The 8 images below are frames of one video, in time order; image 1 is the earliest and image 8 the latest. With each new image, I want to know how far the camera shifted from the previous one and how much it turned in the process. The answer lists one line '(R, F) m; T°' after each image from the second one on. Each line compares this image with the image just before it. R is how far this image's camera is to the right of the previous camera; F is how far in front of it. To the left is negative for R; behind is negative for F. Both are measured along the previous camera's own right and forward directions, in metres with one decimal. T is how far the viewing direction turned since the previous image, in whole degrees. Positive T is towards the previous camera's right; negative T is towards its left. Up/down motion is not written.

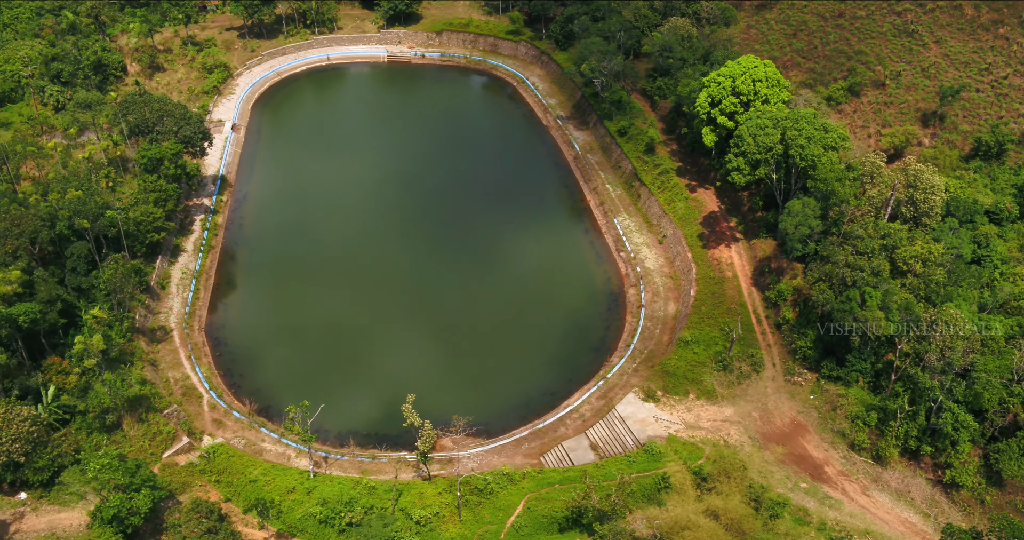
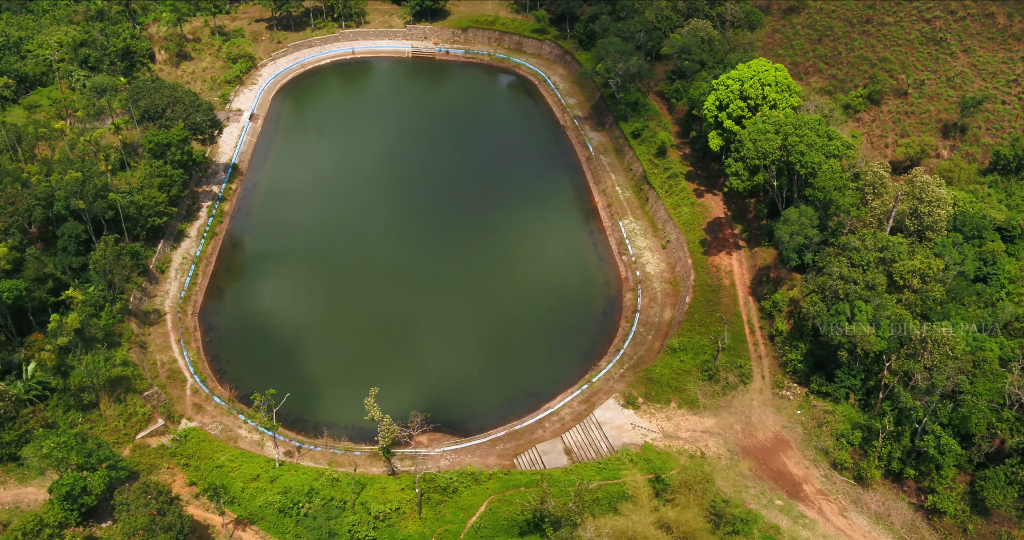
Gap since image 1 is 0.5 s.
(+3.9, +0.8) m; -3°
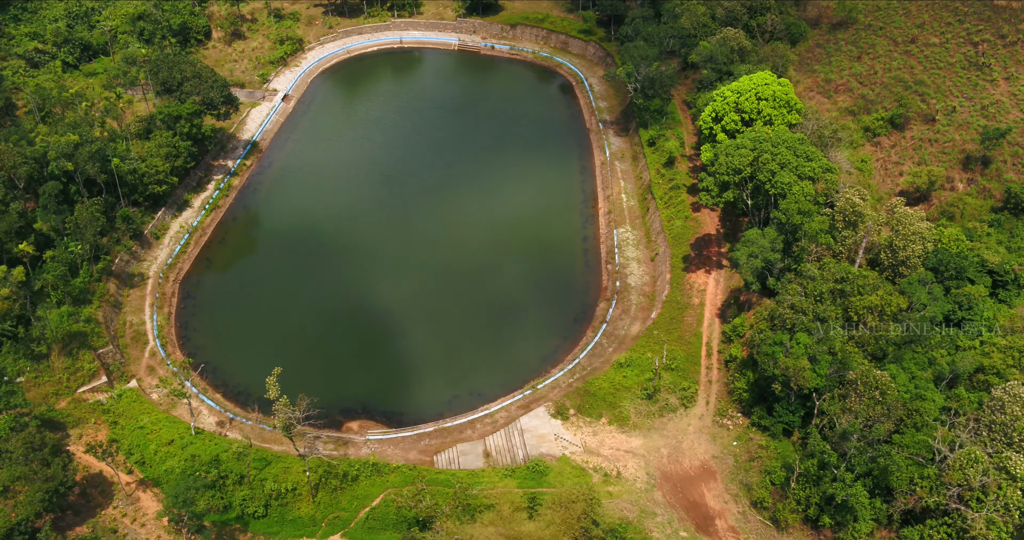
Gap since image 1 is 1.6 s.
(+9.5, +1.3) m; -7°
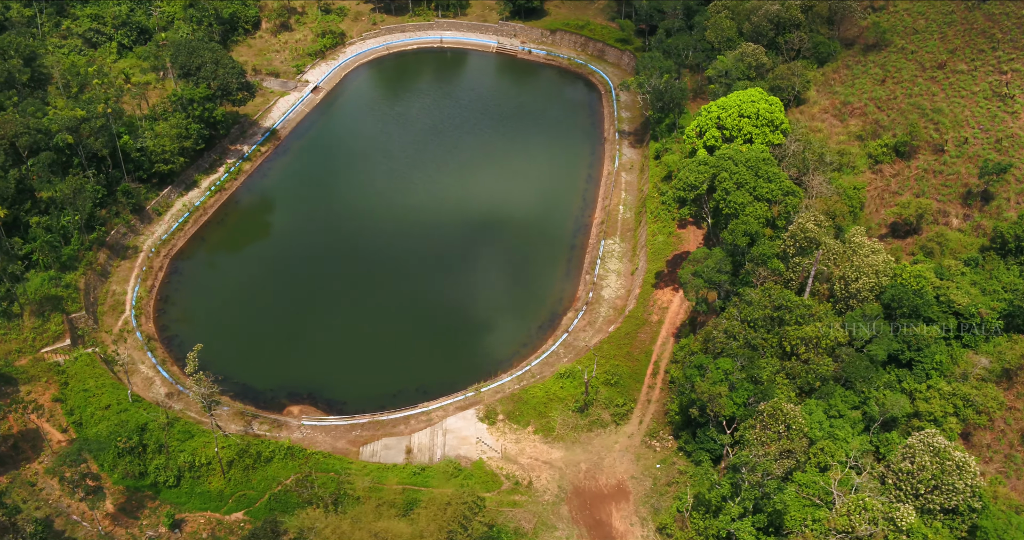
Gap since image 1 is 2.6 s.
(+8.8, +0.7) m; -7°
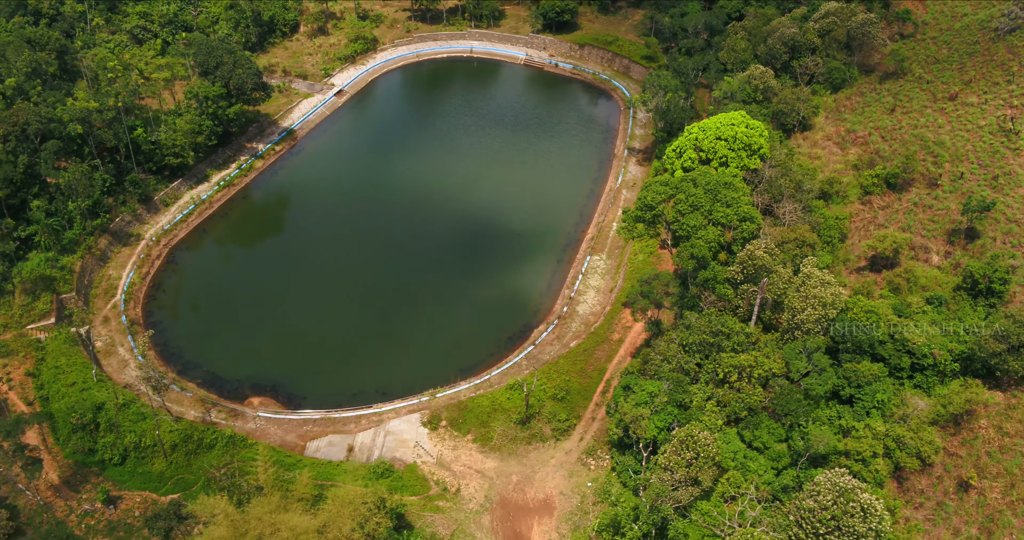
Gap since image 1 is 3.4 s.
(+6.9, -0.2) m; -5°
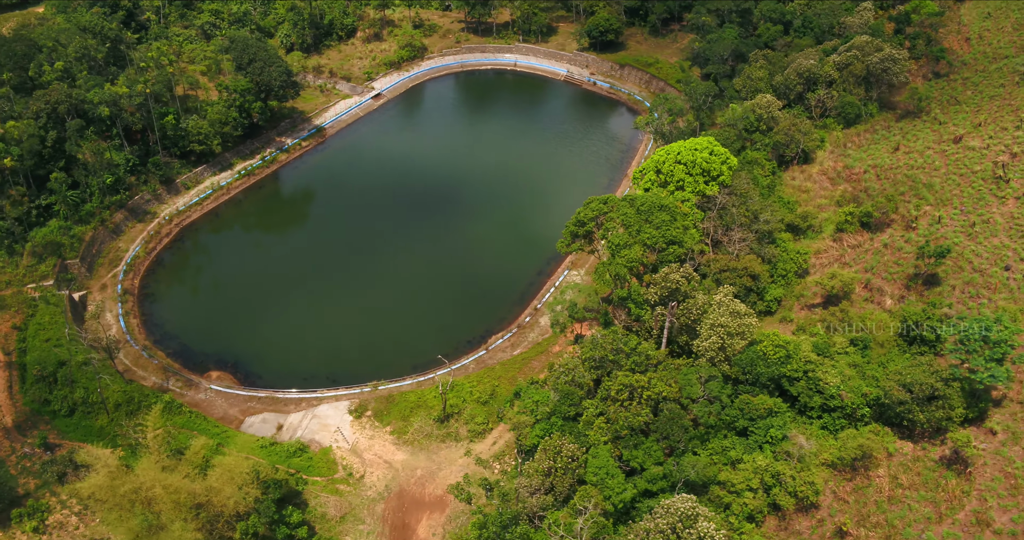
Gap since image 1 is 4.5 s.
(+10.2, -0.7) m; -7°
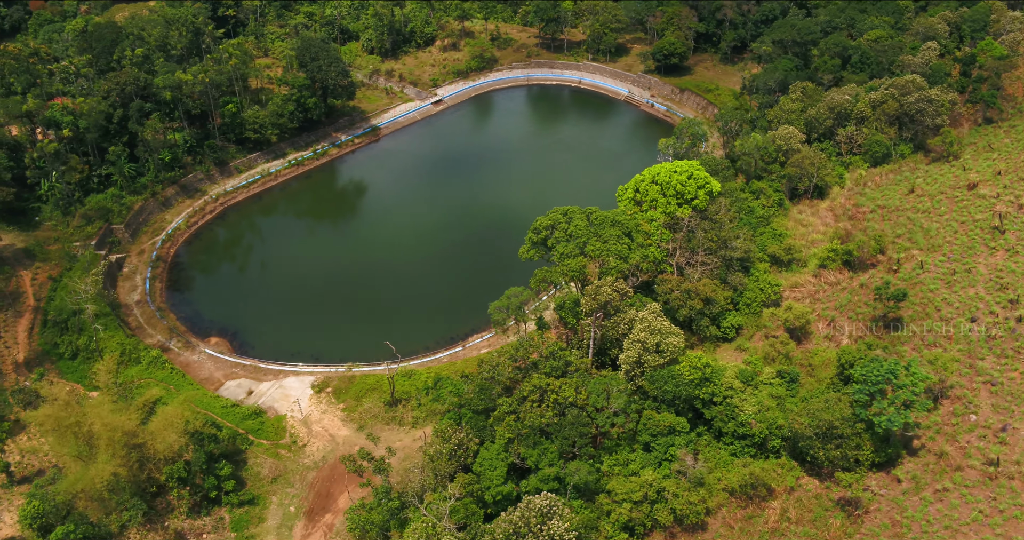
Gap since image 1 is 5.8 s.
(+10.2, -1.4) m; -9°
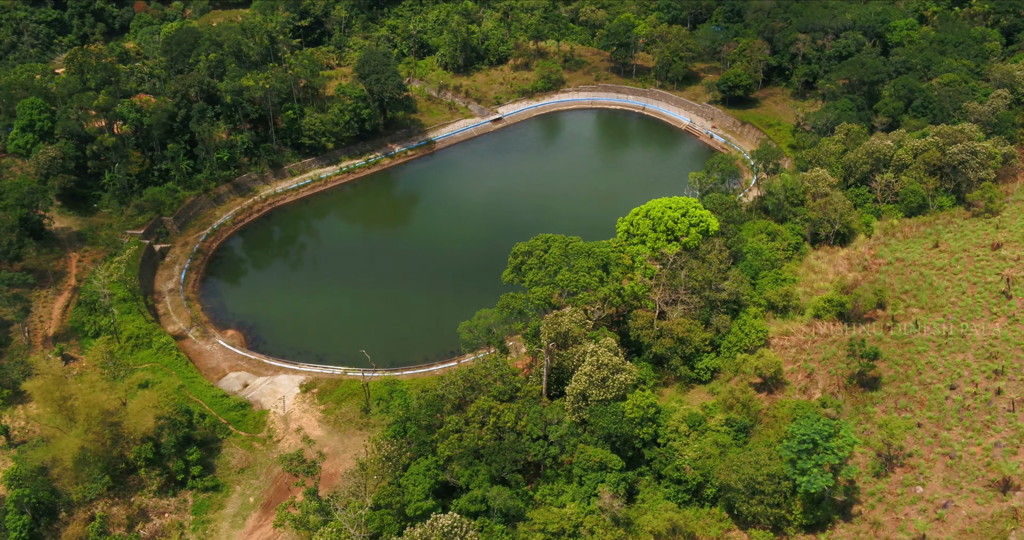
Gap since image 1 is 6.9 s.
(+8.3, -0.4) m; -8°
